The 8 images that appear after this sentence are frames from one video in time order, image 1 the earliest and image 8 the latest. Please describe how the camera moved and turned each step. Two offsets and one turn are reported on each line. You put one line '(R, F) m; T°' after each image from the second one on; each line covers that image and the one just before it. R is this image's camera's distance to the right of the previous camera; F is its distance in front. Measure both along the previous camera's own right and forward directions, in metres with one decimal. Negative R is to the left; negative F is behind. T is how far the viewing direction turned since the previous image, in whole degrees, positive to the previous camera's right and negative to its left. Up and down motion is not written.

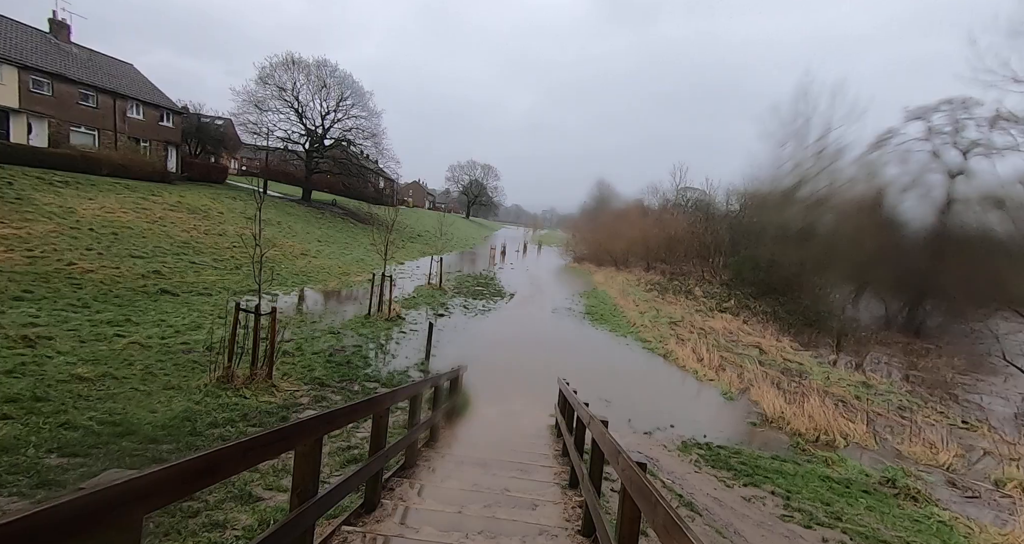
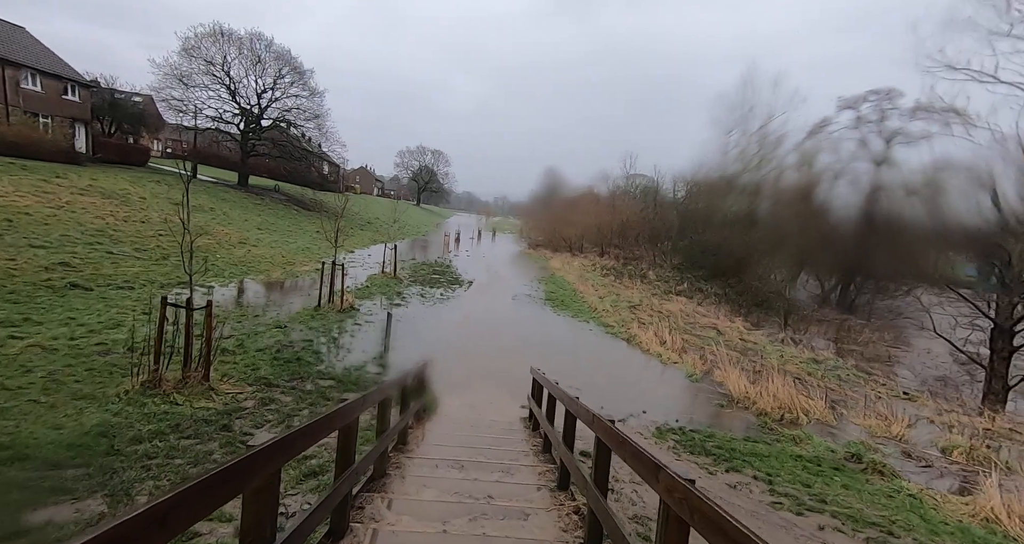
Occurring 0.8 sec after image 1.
(-0.2, +0.6) m; +5°
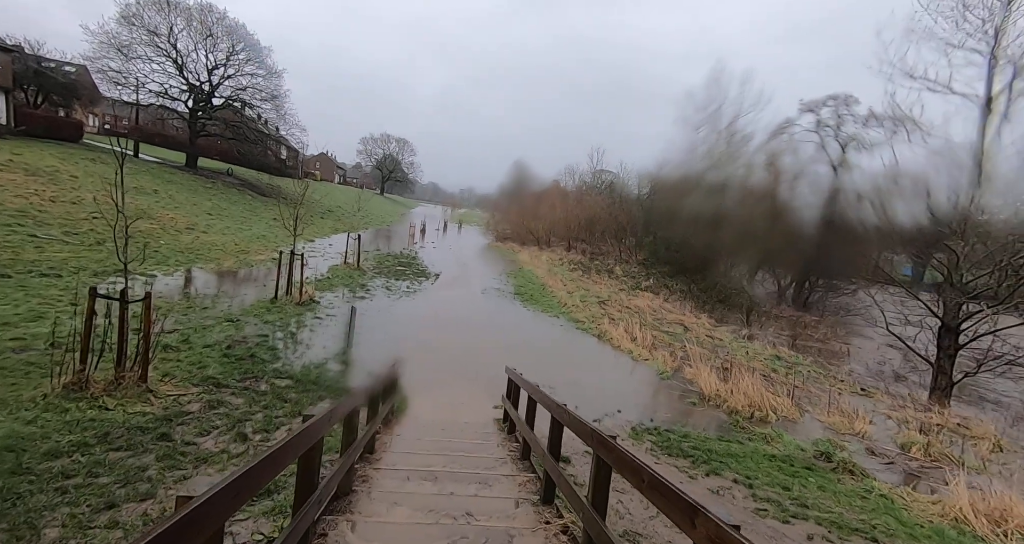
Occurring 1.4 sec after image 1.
(-0.1, +0.4) m; +4°
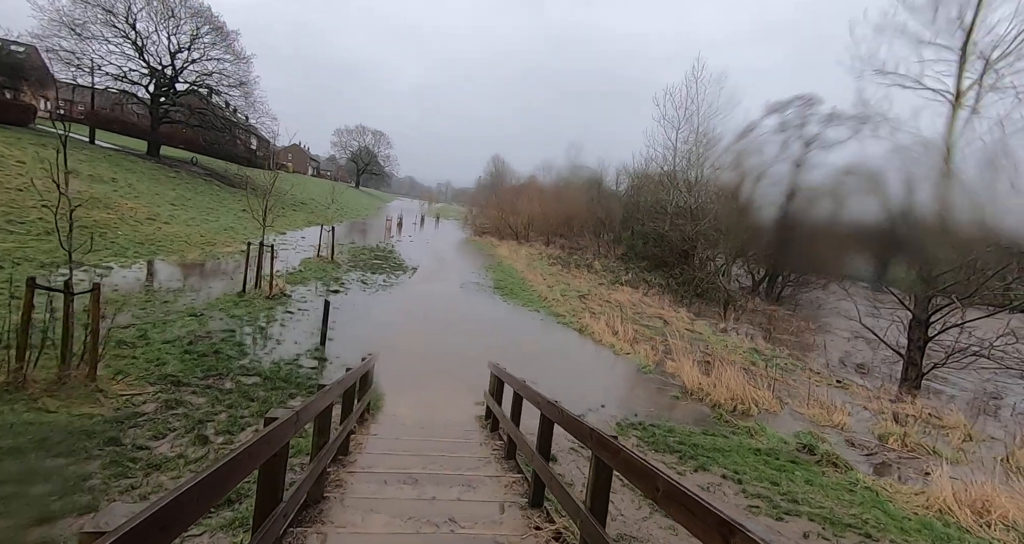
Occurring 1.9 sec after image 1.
(-0.1, +0.3) m; +2°
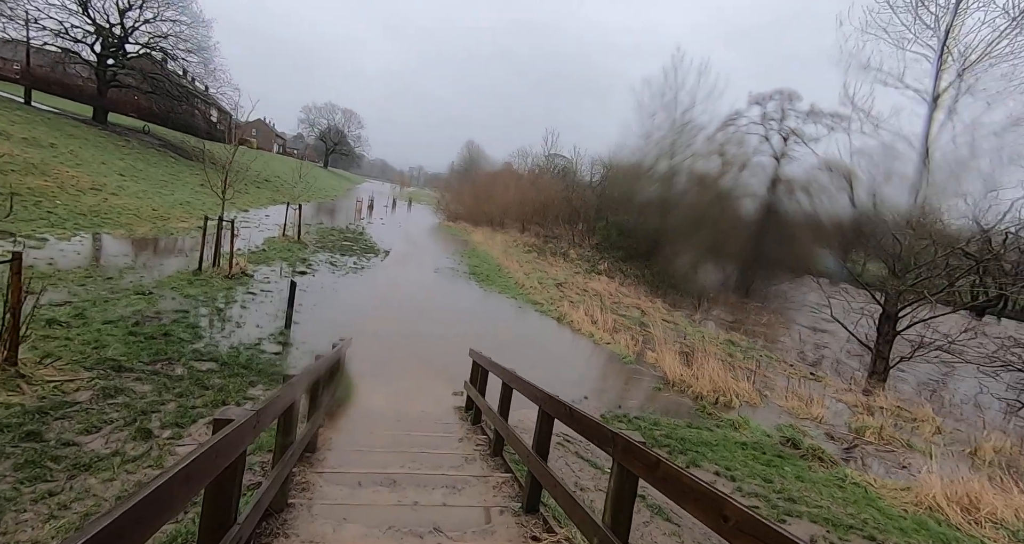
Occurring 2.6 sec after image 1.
(-0.2, +0.5) m; +3°
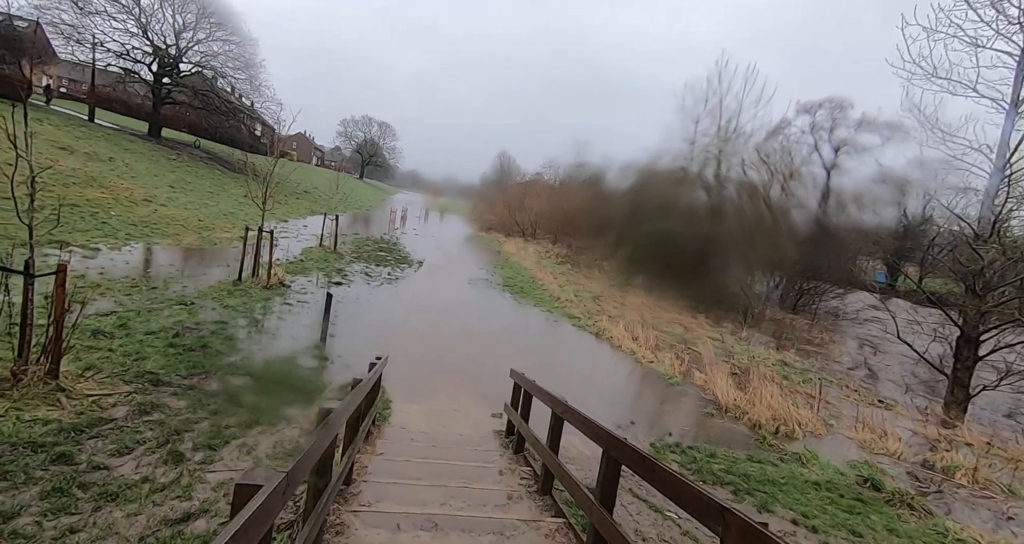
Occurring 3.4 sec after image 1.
(-0.2, +0.5) m; -3°
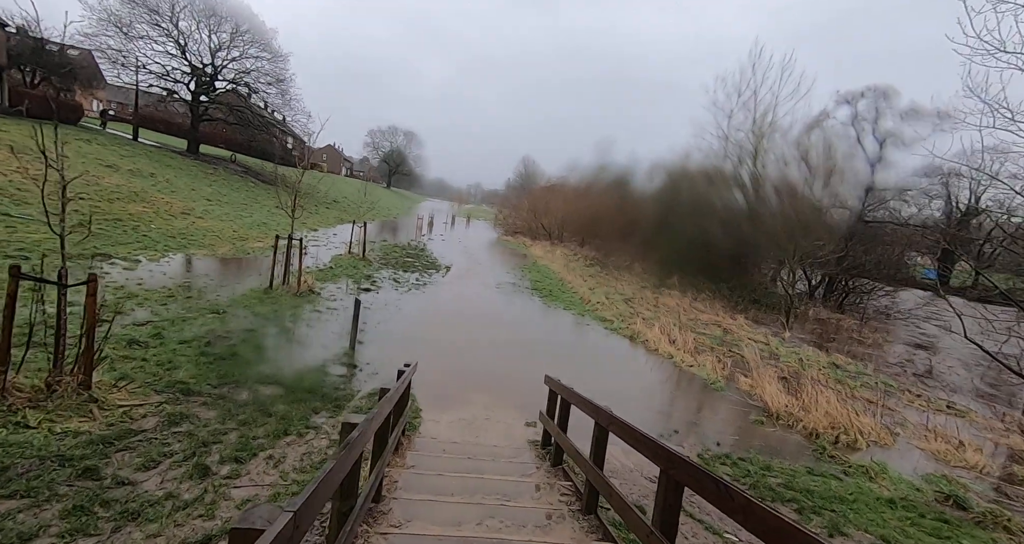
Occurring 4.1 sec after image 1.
(0.0, +0.3) m; -3°
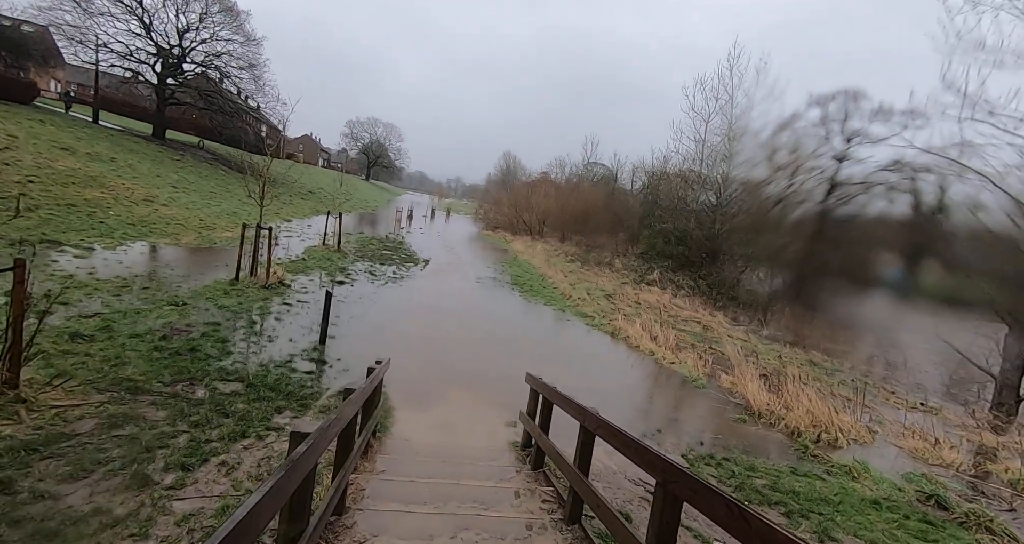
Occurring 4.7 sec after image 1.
(0.0, +0.3) m; +2°
